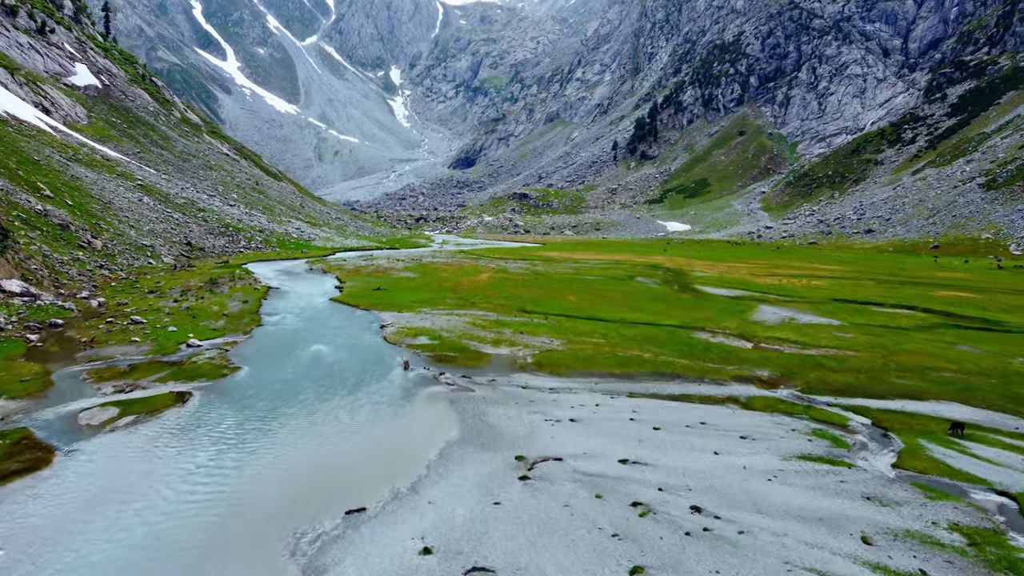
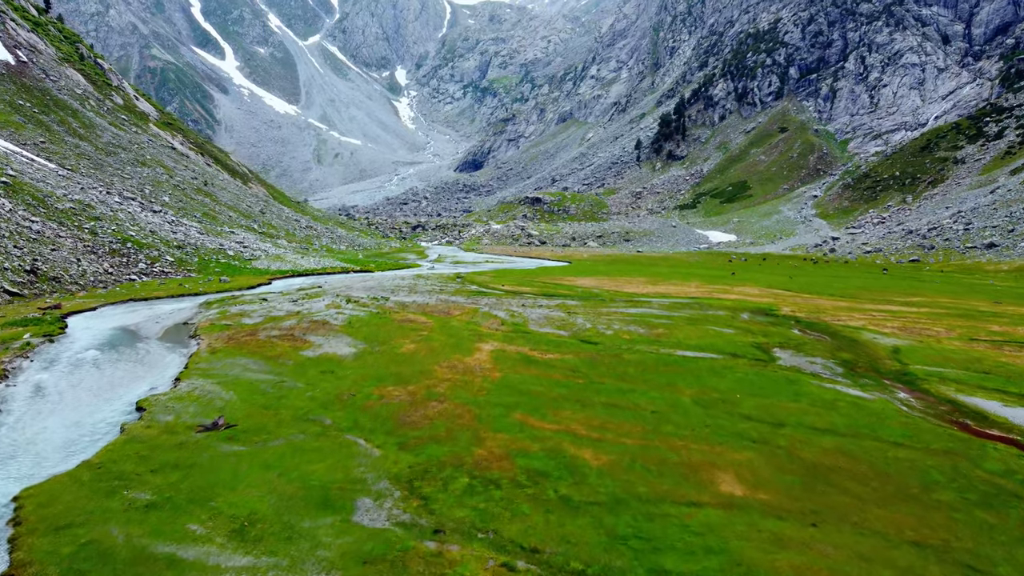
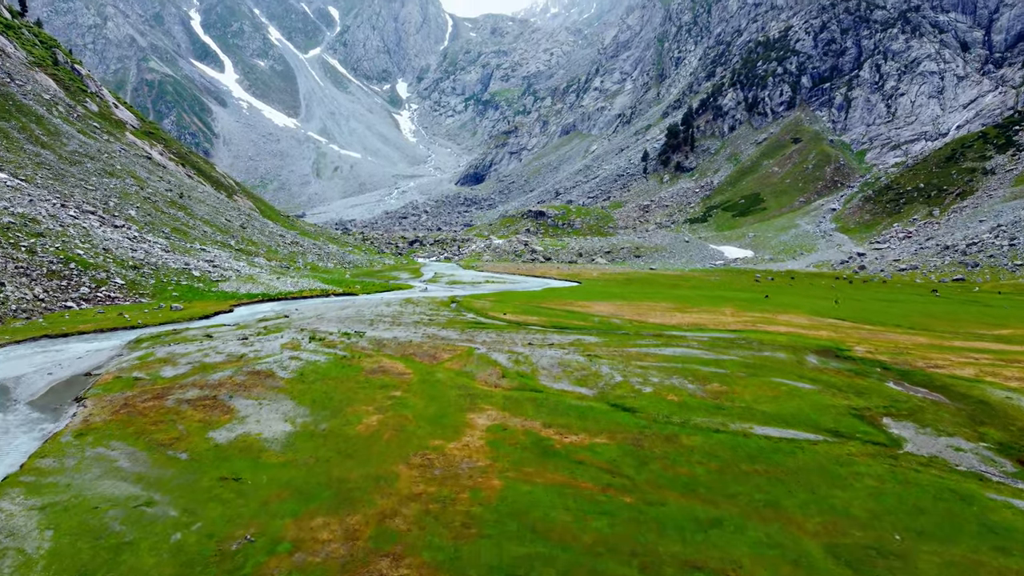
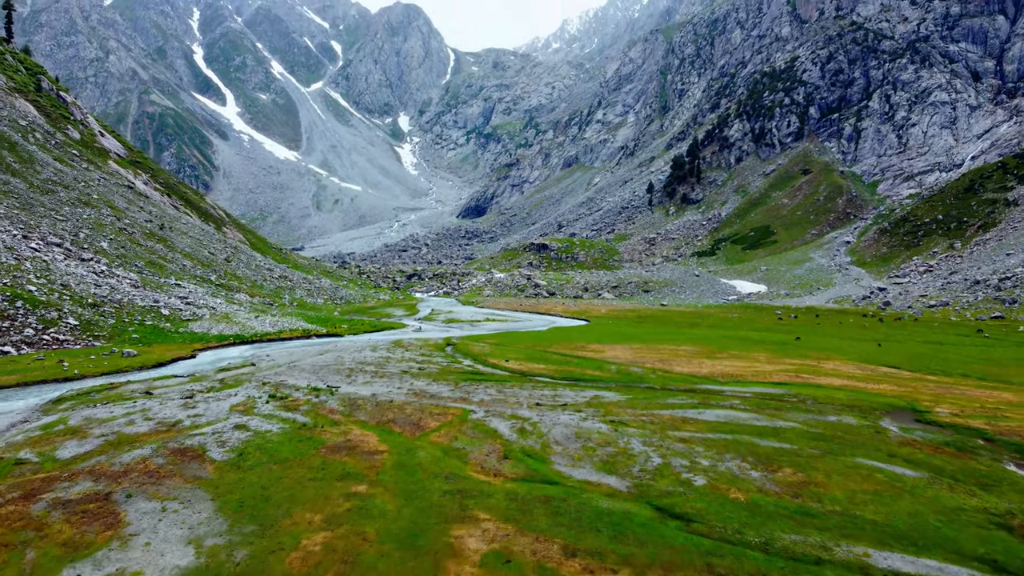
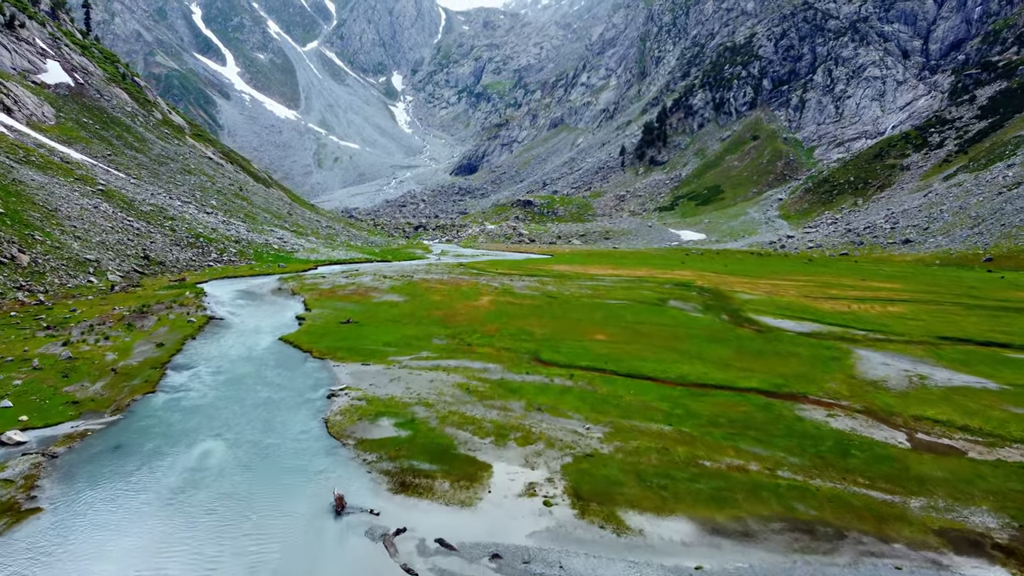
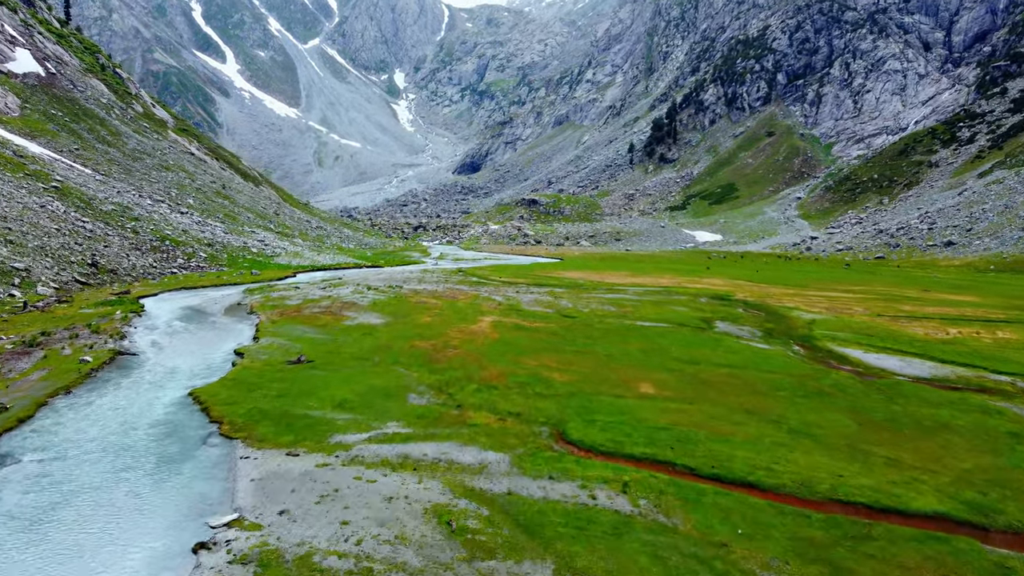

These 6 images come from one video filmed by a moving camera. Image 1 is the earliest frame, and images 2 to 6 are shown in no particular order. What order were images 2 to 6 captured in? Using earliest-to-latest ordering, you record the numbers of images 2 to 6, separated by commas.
5, 6, 2, 3, 4
